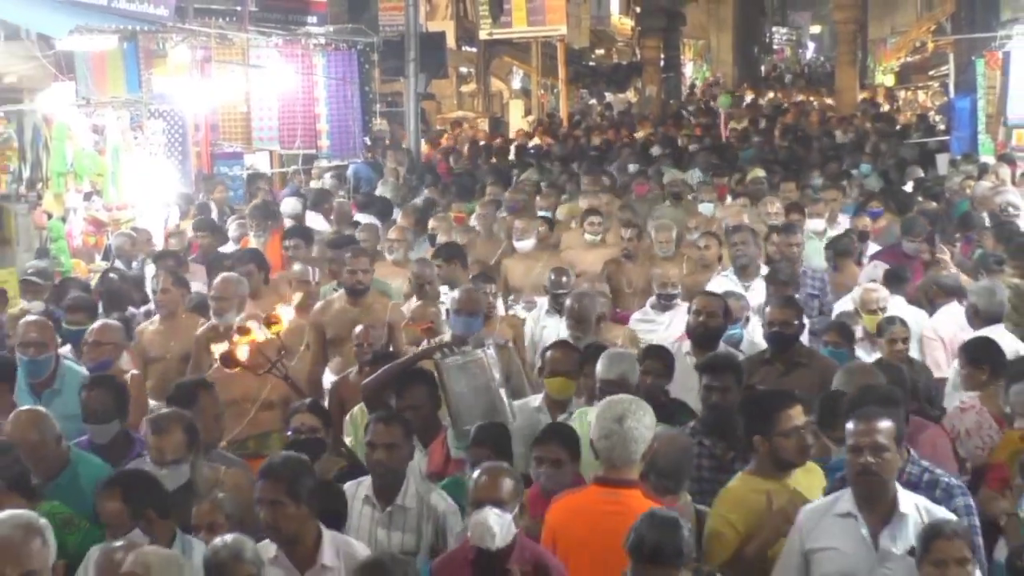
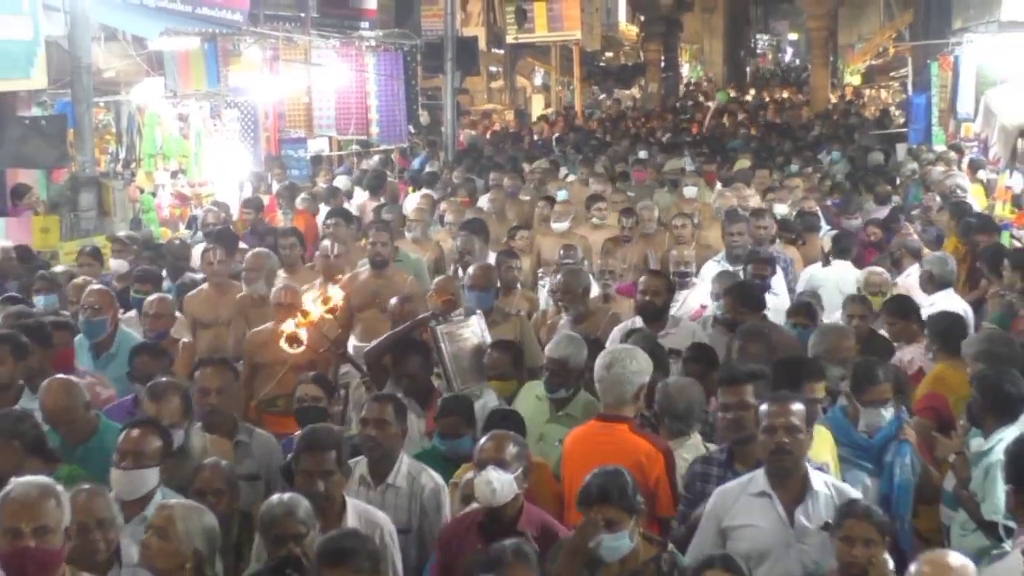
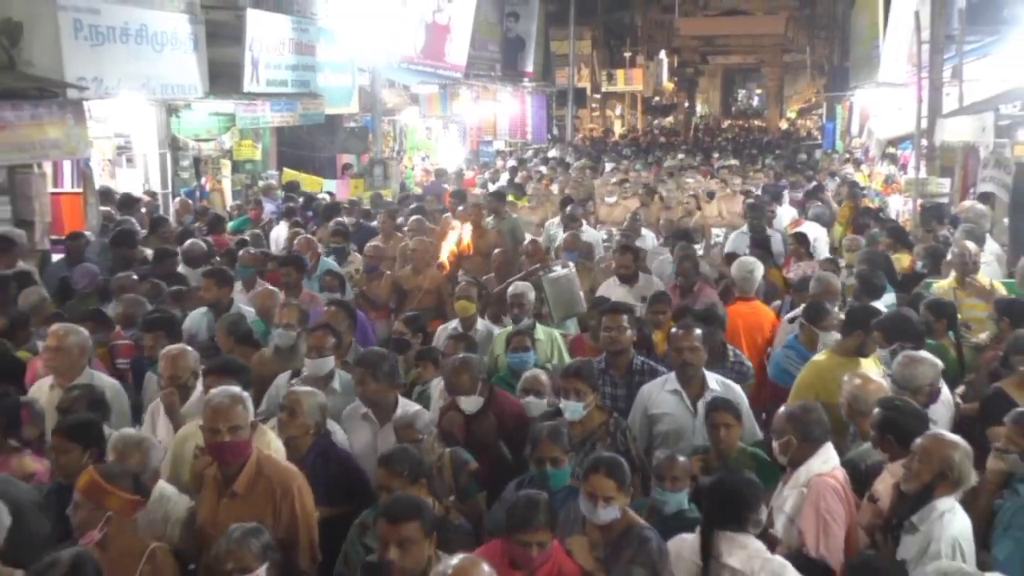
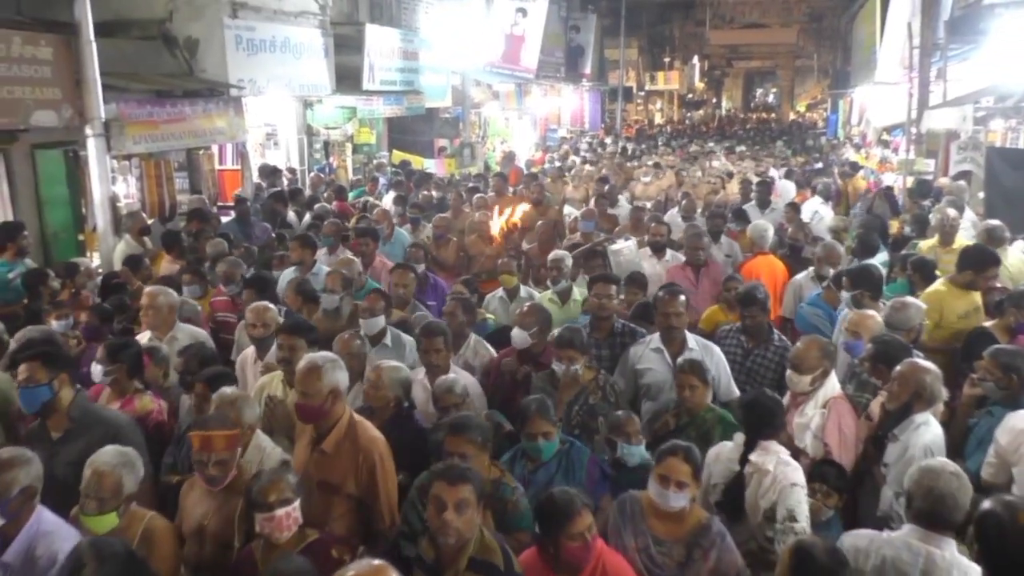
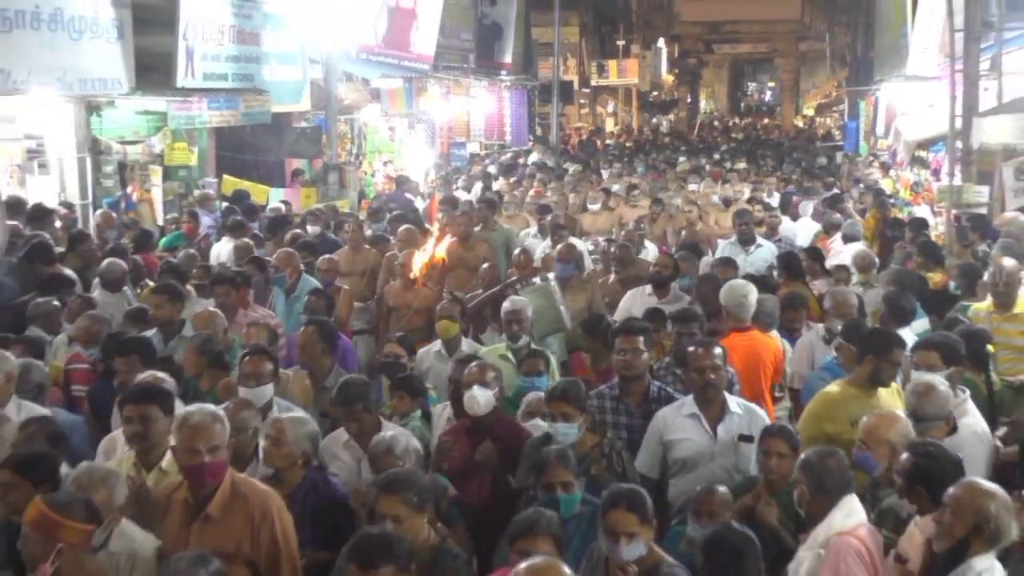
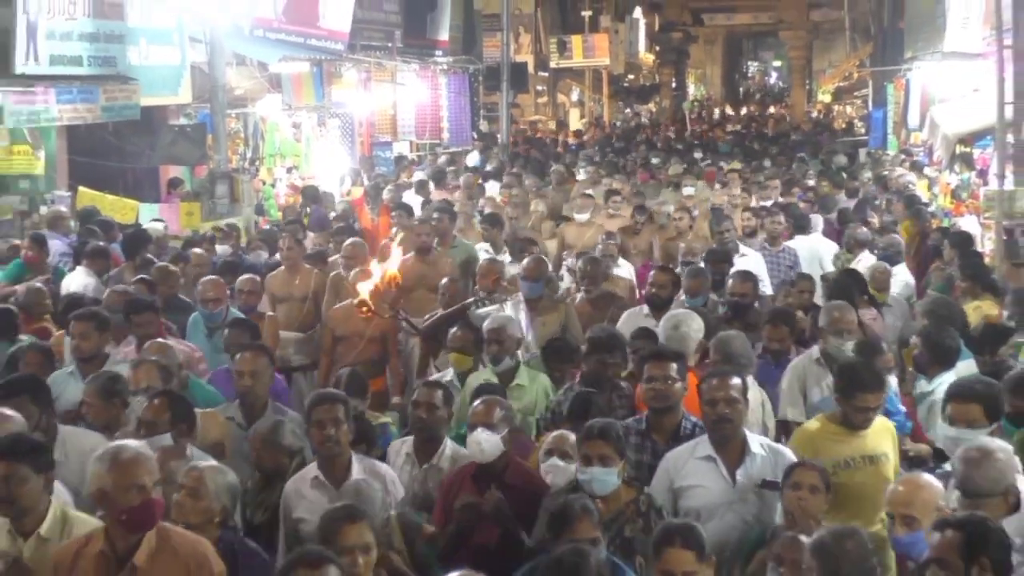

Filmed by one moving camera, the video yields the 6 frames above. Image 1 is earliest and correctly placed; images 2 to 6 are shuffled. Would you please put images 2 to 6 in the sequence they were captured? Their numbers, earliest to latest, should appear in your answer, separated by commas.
2, 6, 5, 3, 4
